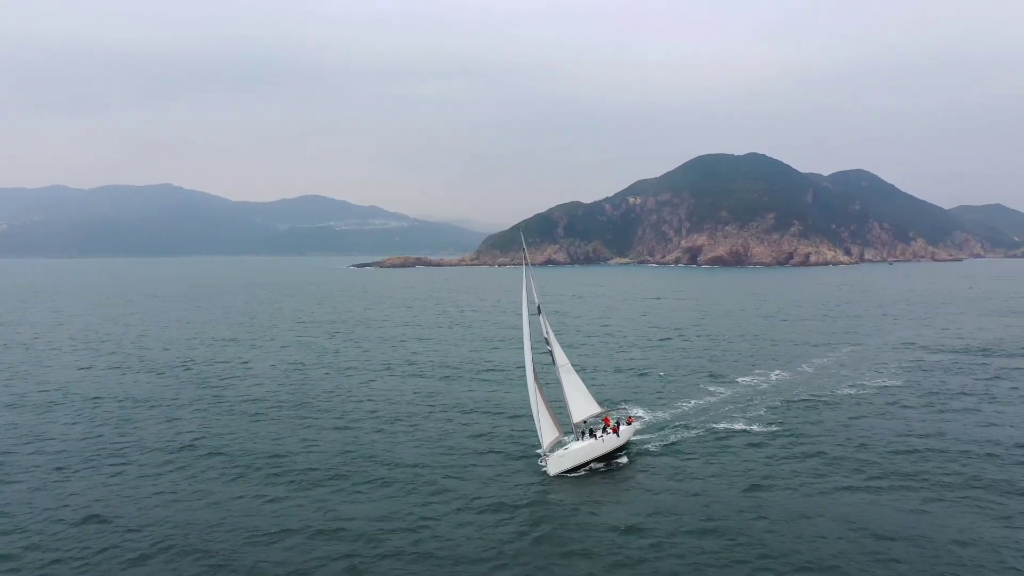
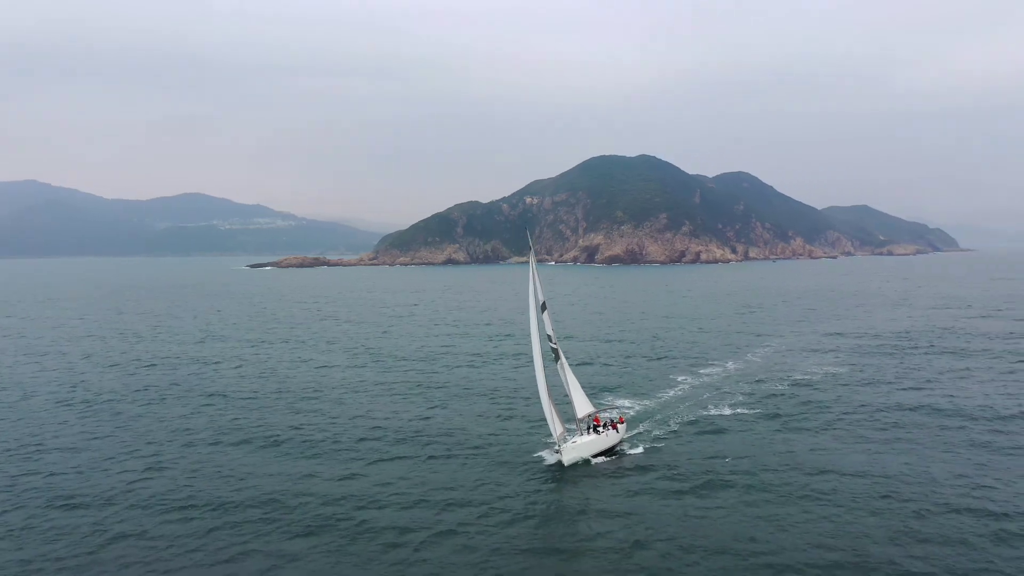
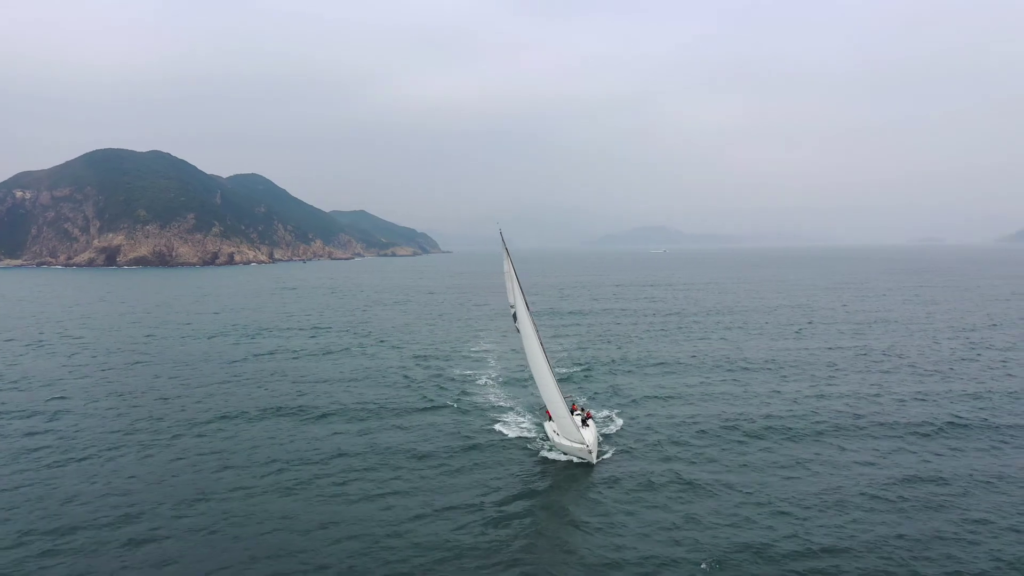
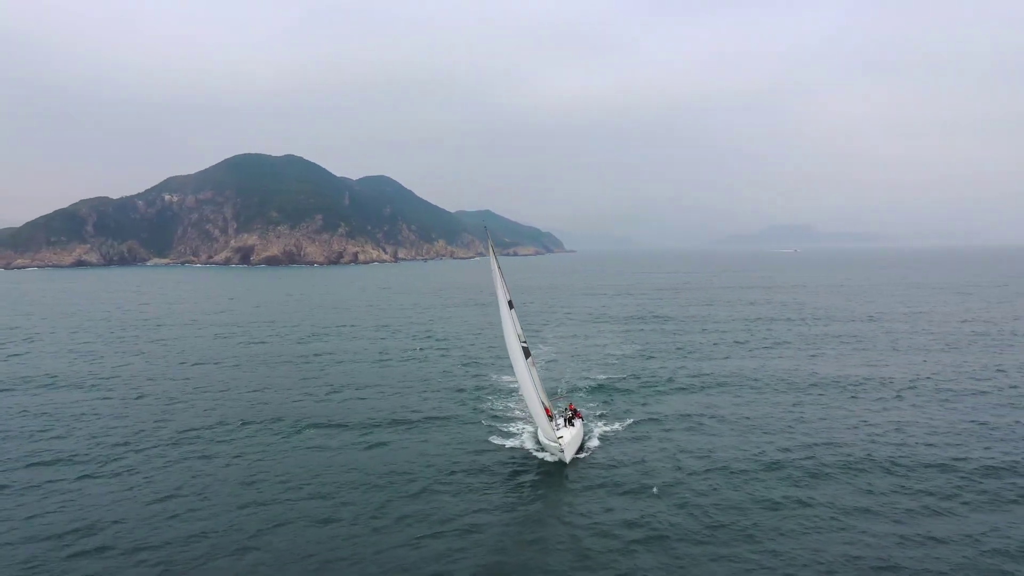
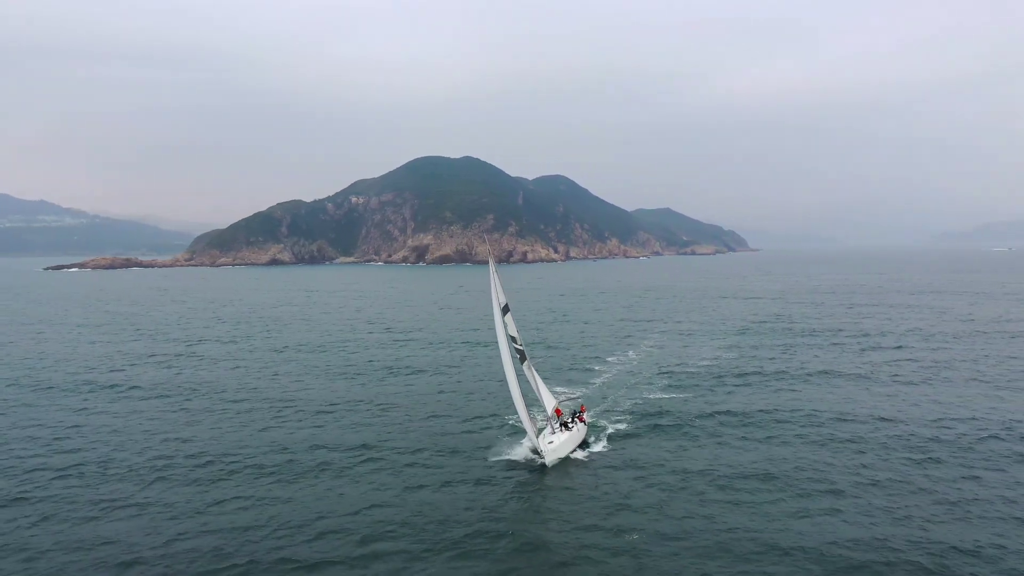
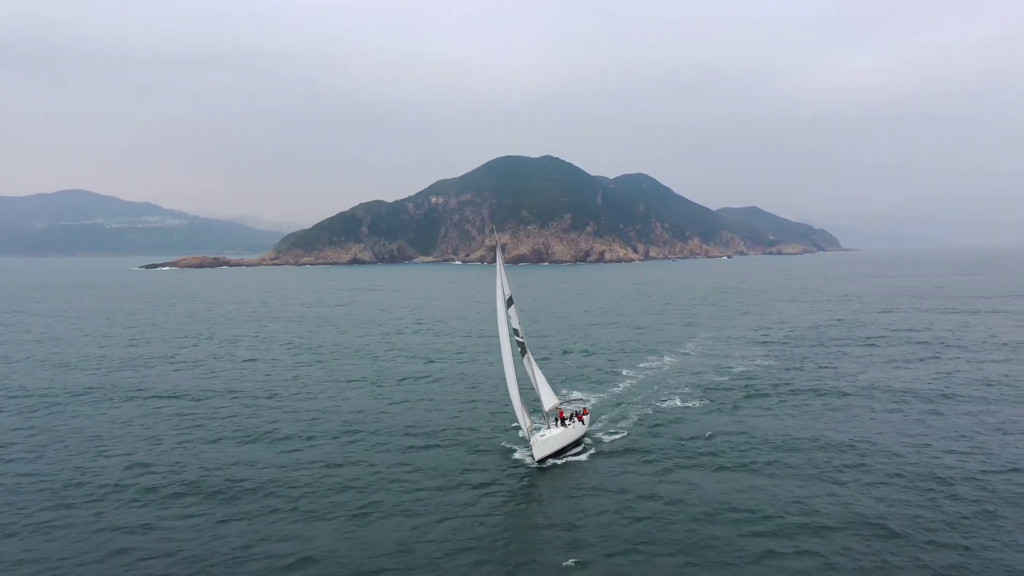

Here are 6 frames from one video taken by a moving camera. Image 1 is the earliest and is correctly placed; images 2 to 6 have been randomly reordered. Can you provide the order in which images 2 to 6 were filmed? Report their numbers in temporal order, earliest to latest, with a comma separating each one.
2, 6, 5, 4, 3
